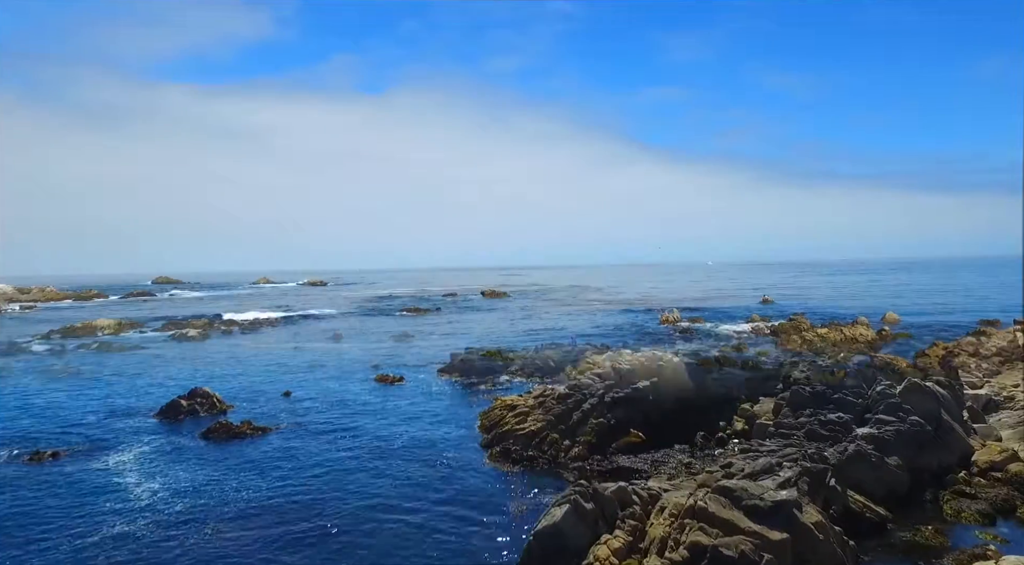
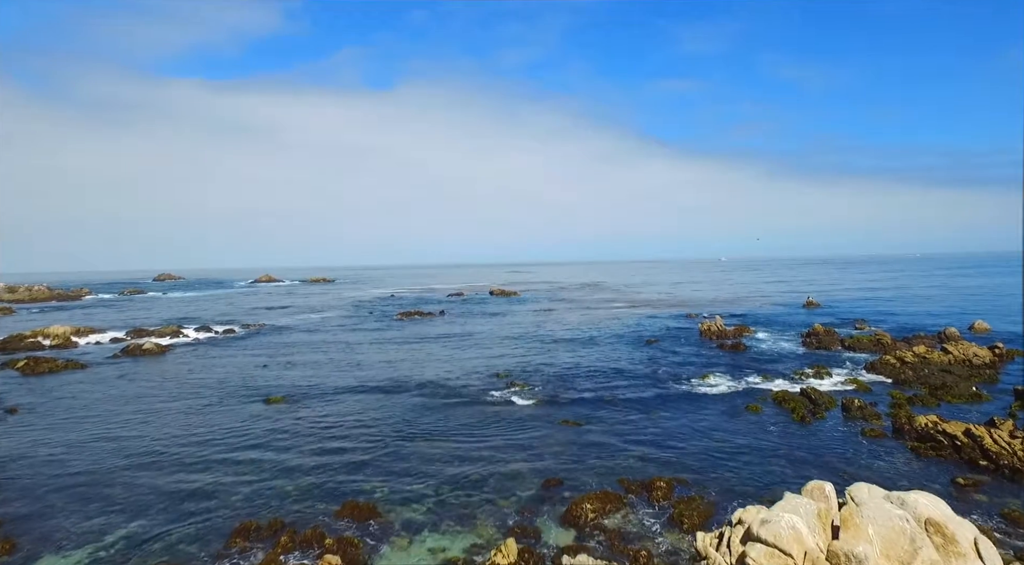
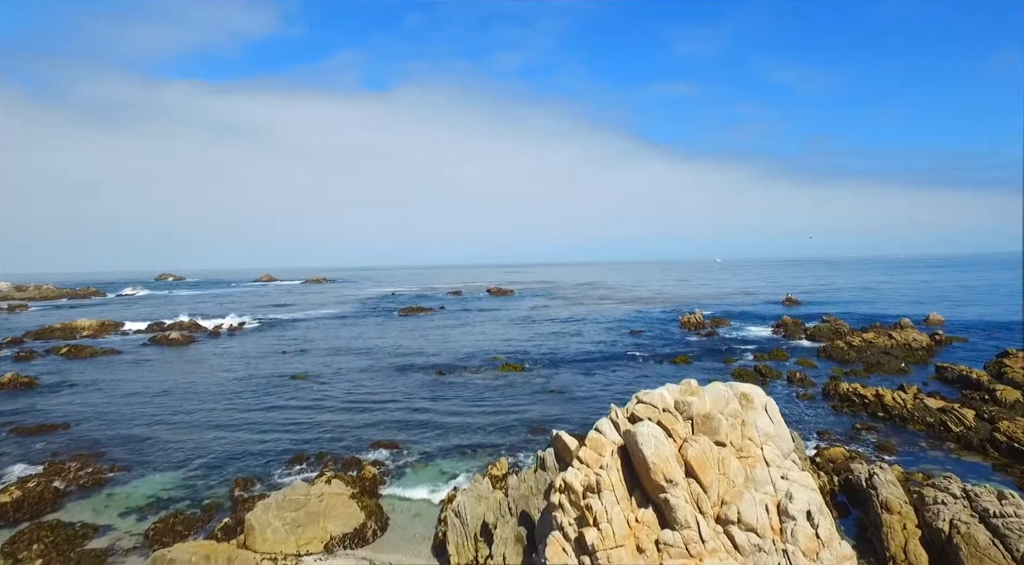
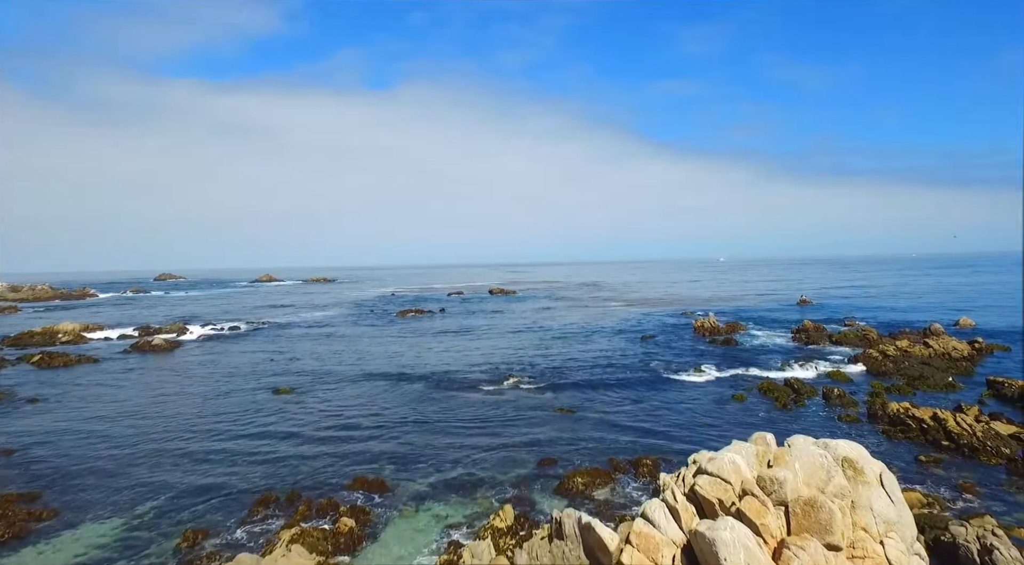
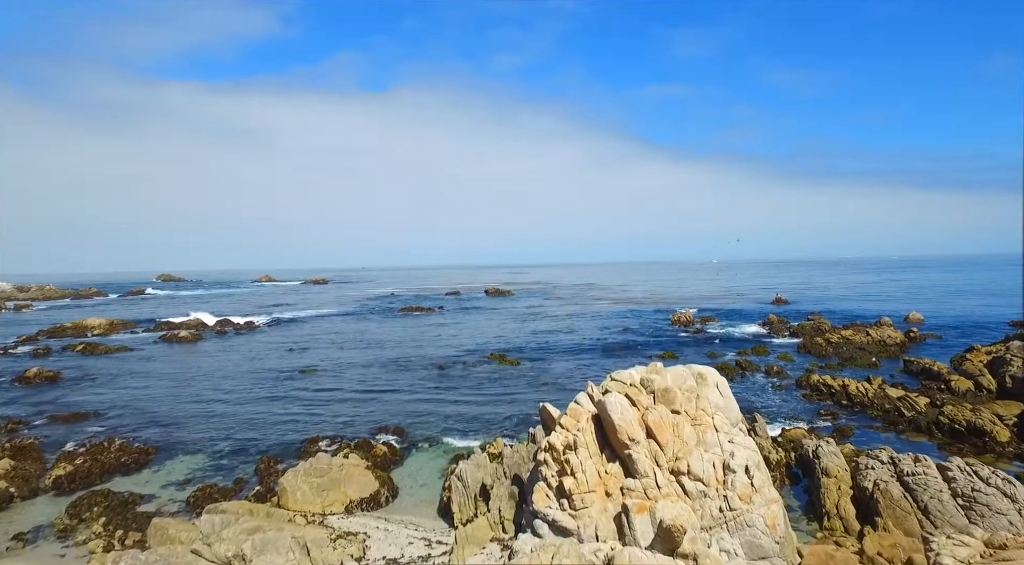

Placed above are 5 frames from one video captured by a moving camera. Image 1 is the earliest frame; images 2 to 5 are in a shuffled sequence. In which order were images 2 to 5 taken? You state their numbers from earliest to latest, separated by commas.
5, 3, 4, 2
